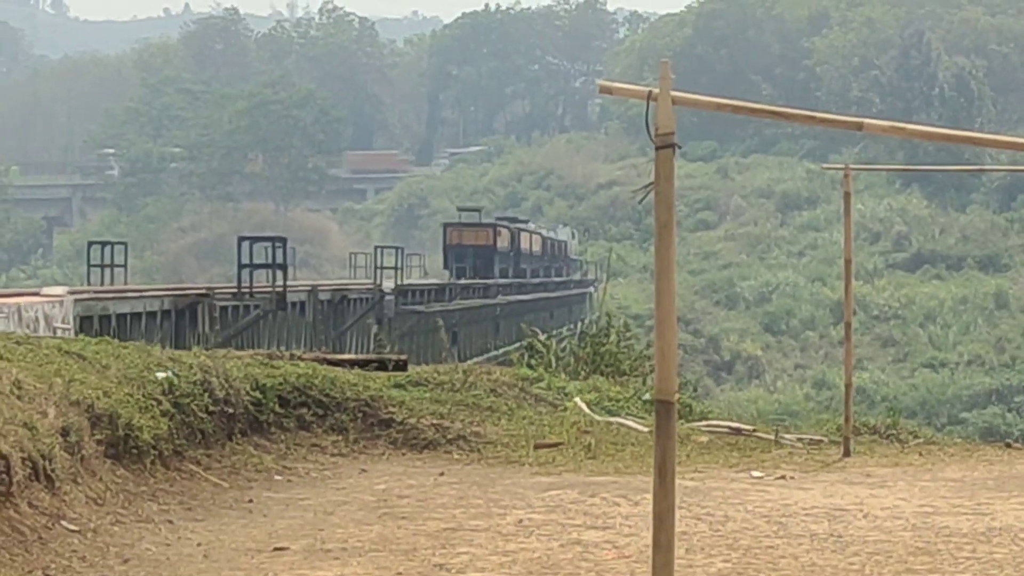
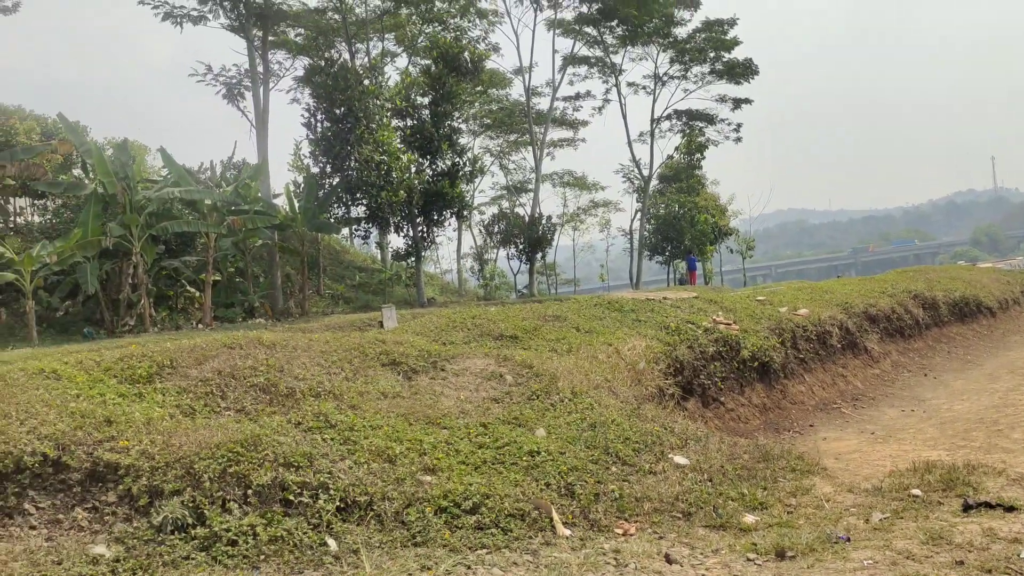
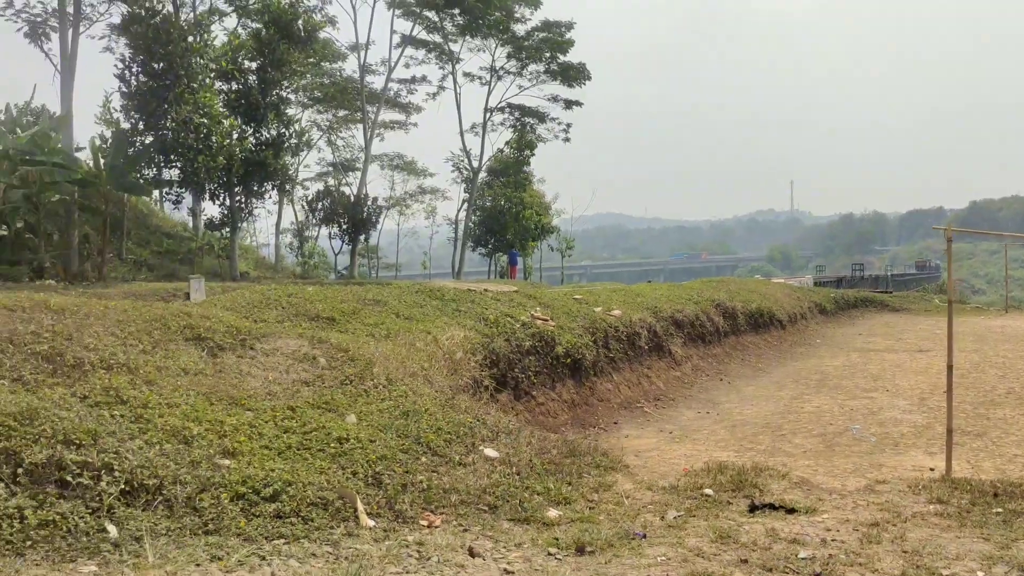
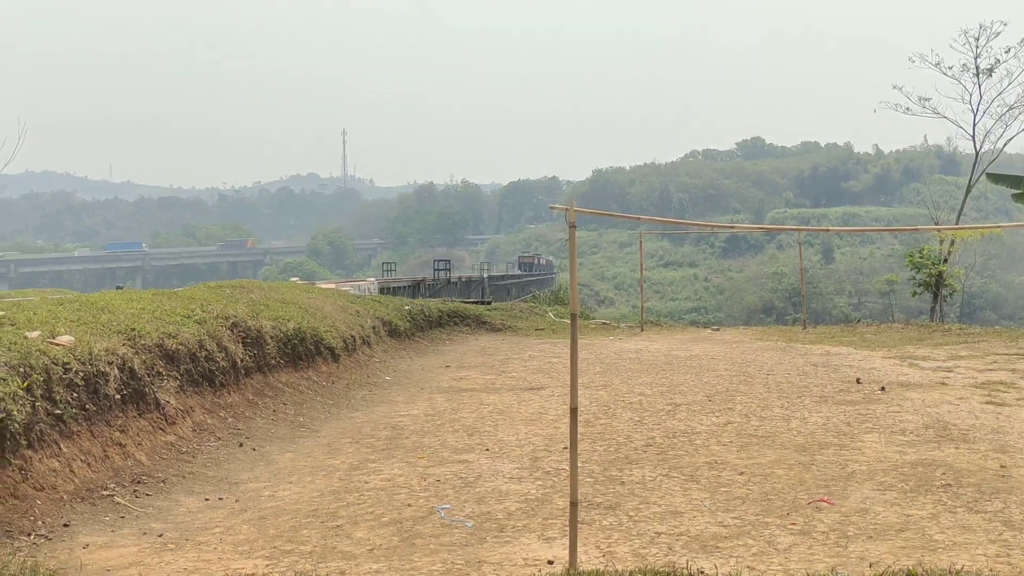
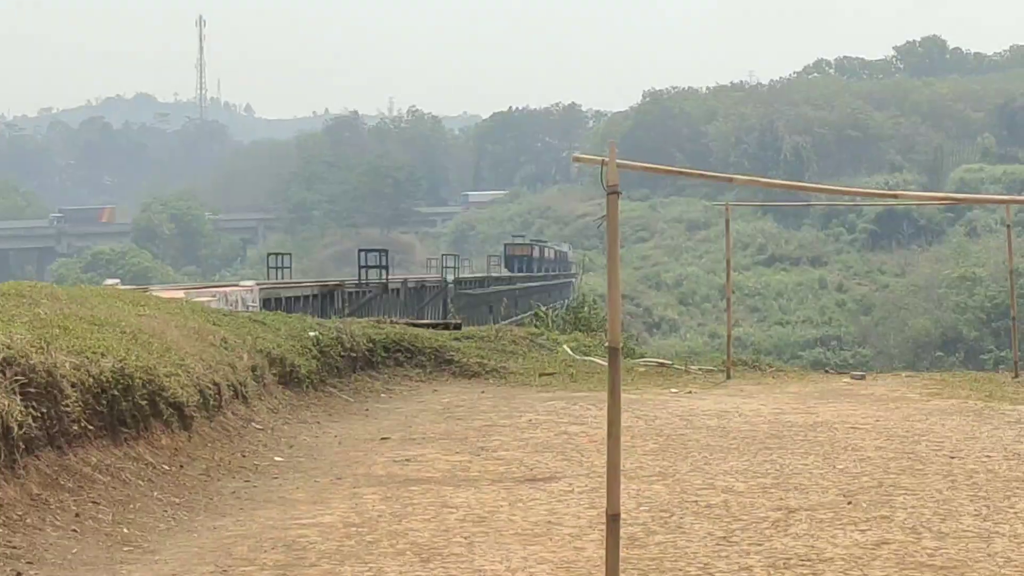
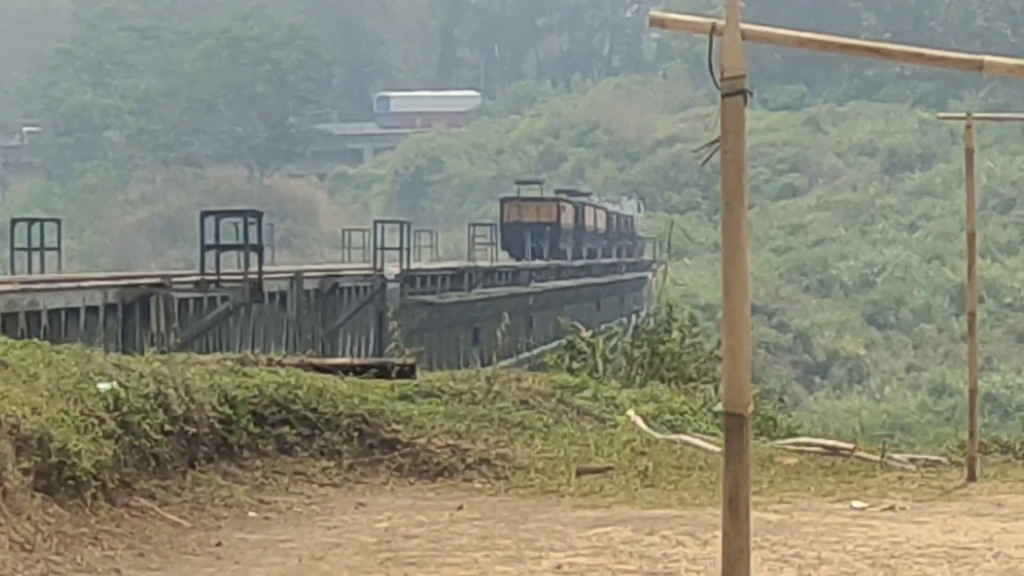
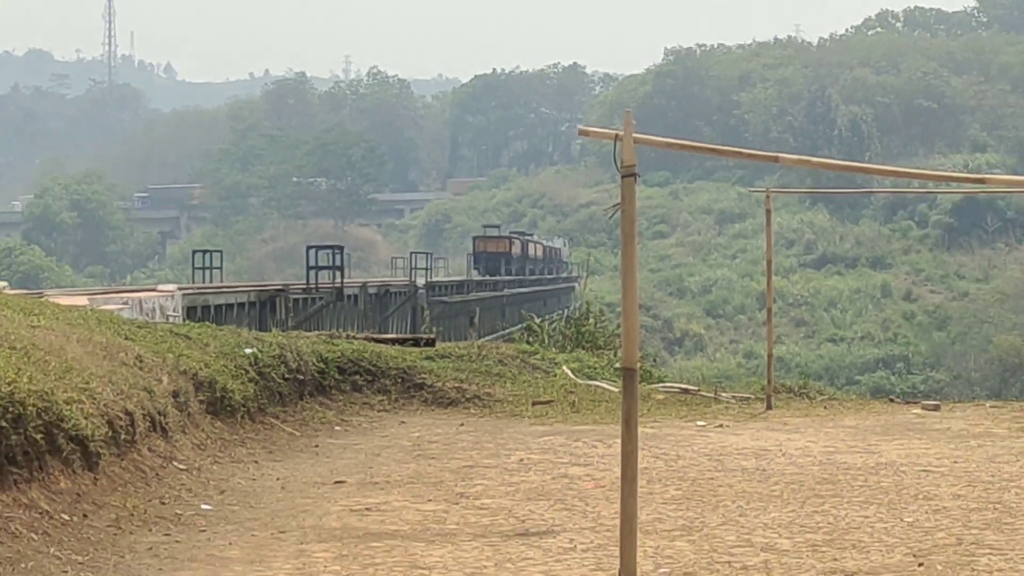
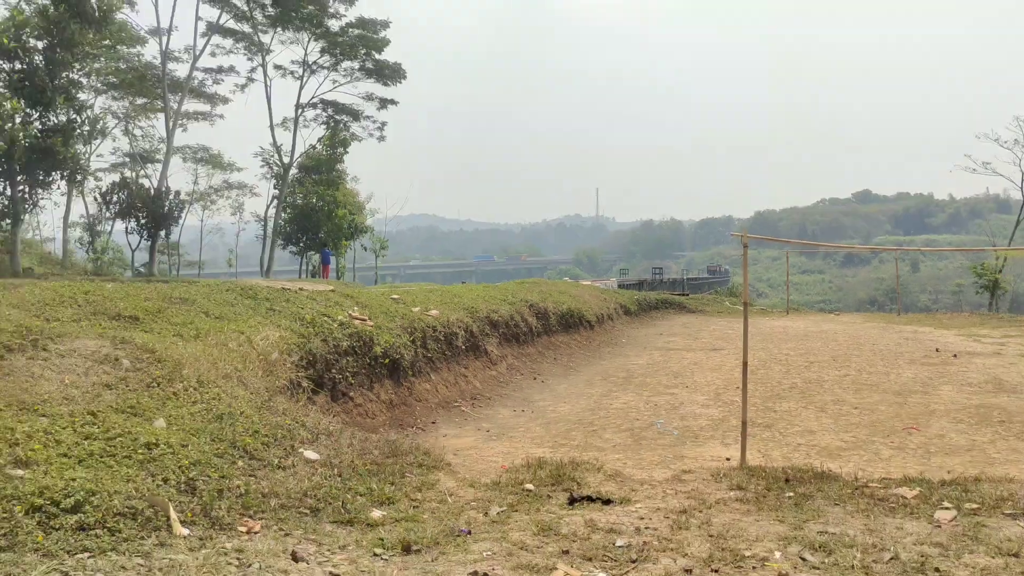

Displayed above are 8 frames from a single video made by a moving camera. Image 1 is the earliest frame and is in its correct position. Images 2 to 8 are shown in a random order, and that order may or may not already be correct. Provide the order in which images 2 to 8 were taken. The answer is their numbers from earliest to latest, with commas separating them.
7, 6, 5, 4, 8, 3, 2
